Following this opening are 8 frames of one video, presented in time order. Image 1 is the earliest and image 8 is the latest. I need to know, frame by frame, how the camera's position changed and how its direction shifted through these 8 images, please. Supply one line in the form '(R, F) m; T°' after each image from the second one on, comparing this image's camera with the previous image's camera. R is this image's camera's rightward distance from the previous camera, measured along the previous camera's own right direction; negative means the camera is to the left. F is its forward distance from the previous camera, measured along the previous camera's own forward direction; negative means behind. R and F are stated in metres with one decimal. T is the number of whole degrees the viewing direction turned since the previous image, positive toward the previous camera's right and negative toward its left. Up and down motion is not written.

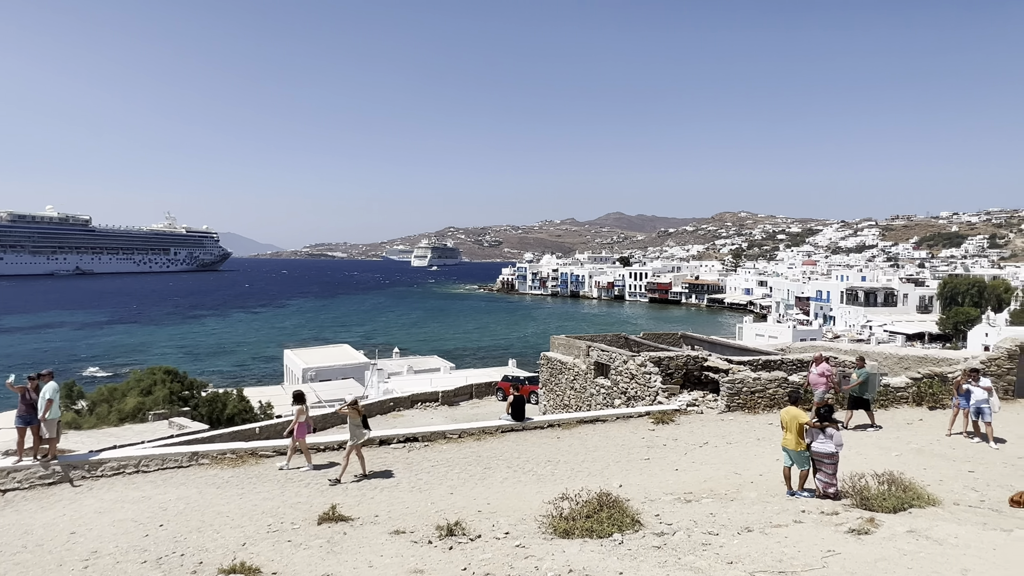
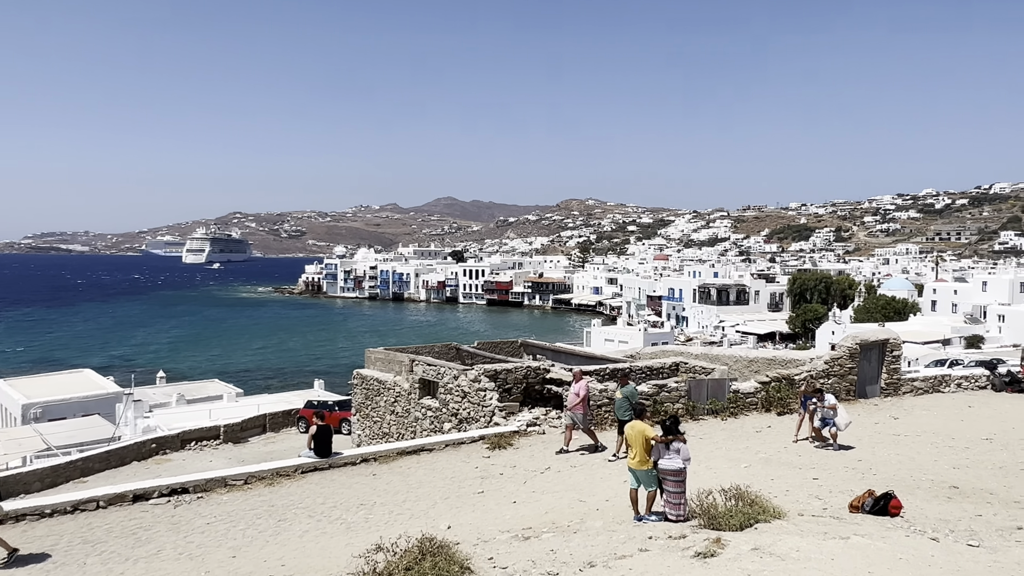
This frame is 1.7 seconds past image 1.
(+1.3, +1.9) m; +12°
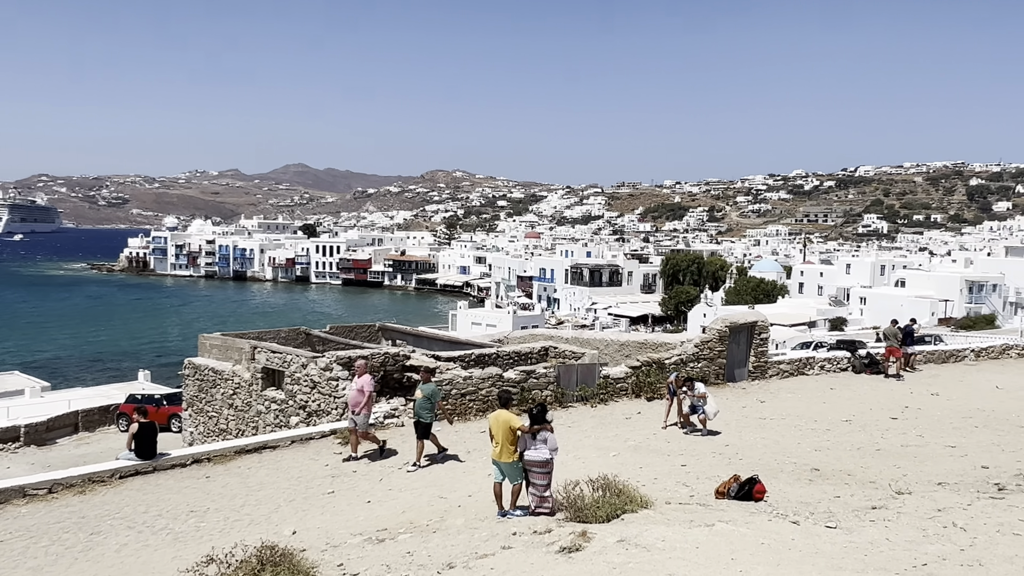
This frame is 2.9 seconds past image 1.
(+1.2, +0.7) m; +6°
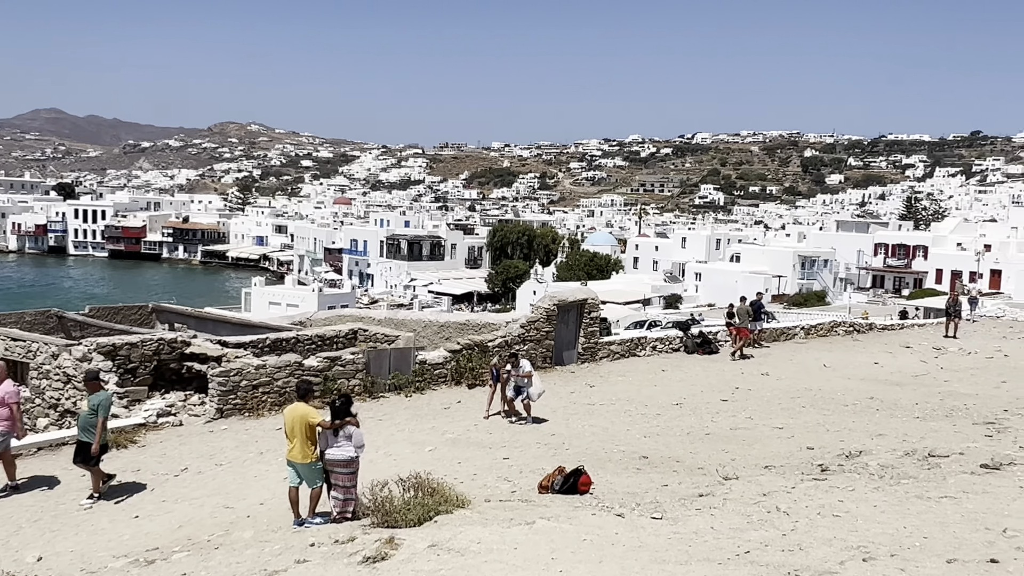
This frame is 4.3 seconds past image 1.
(+1.8, +0.9) m; +7°
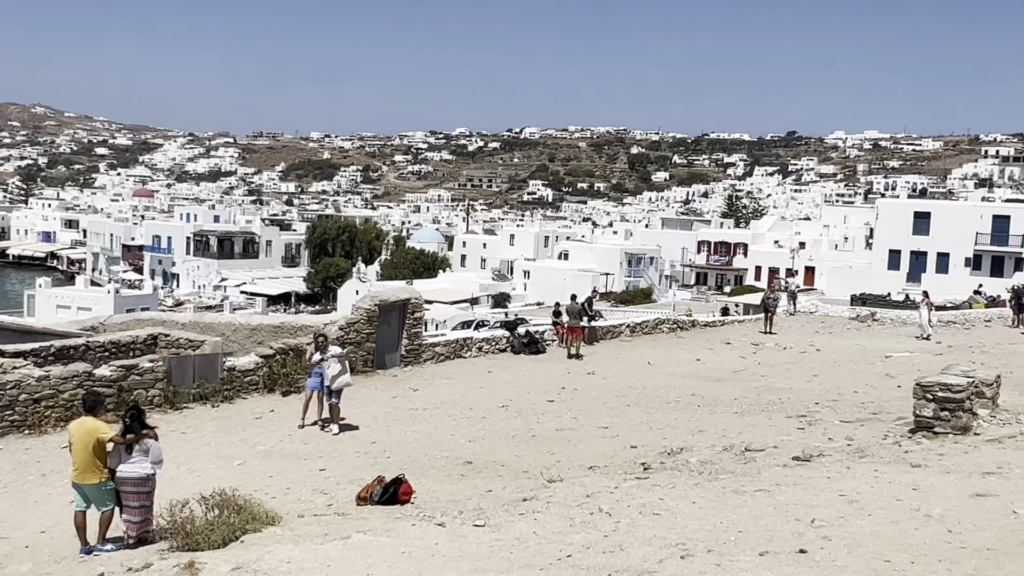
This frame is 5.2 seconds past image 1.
(+1.8, +0.2) m; +5°
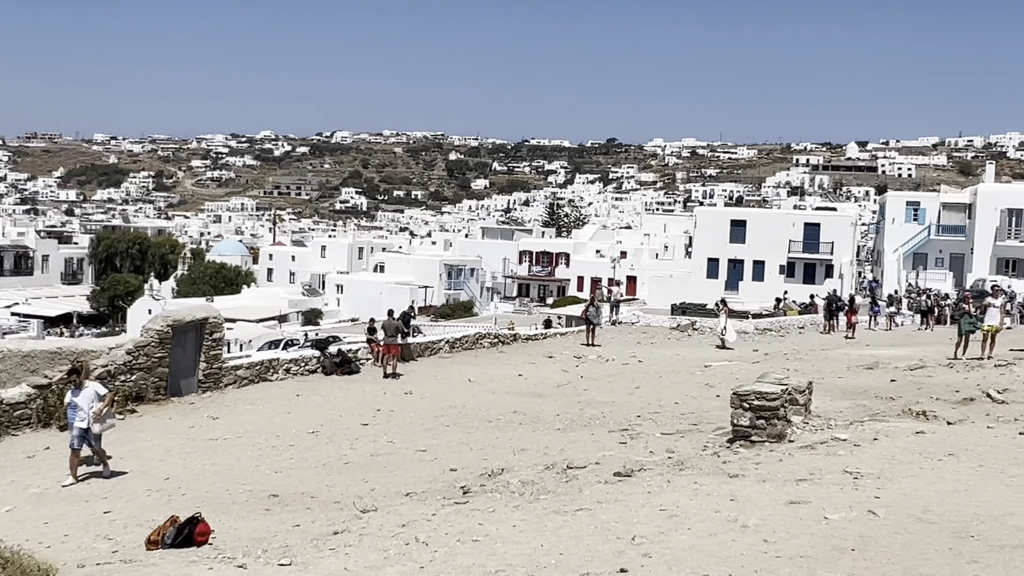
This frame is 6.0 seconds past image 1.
(+1.8, +0.3) m; +5°
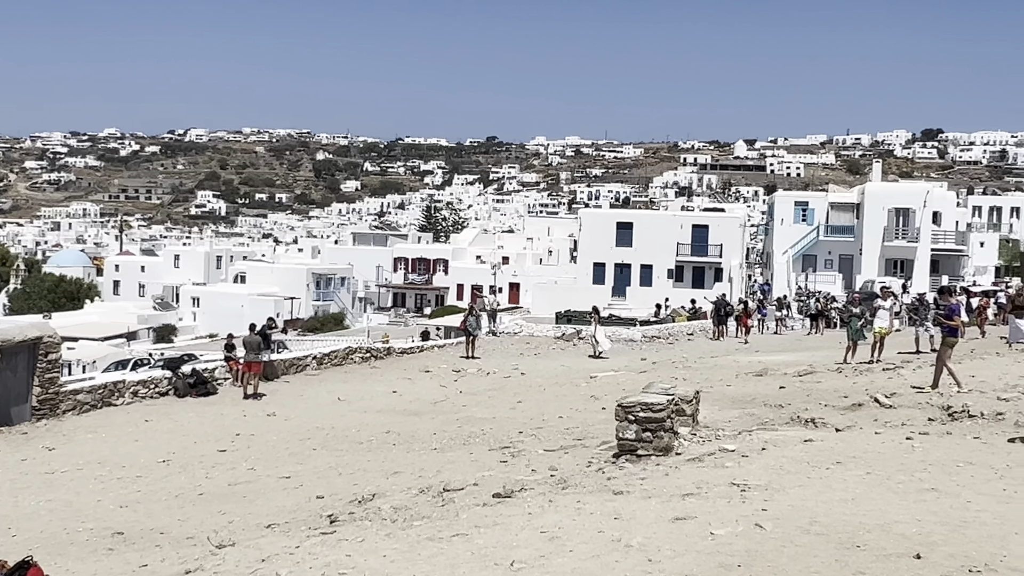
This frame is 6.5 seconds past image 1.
(+1.2, +0.4) m; +3°
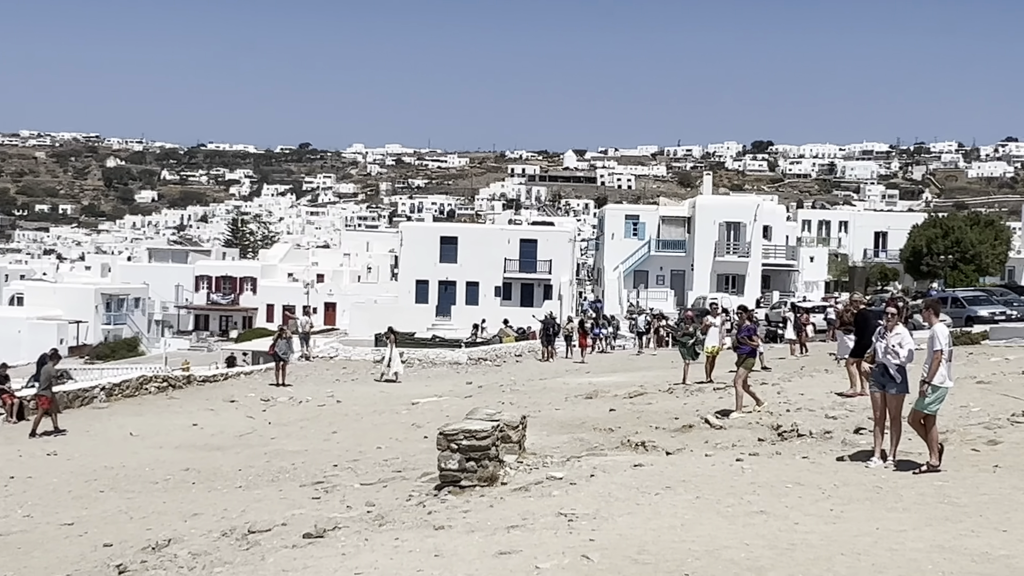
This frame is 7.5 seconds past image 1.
(+1.6, +0.4) m; +4°
